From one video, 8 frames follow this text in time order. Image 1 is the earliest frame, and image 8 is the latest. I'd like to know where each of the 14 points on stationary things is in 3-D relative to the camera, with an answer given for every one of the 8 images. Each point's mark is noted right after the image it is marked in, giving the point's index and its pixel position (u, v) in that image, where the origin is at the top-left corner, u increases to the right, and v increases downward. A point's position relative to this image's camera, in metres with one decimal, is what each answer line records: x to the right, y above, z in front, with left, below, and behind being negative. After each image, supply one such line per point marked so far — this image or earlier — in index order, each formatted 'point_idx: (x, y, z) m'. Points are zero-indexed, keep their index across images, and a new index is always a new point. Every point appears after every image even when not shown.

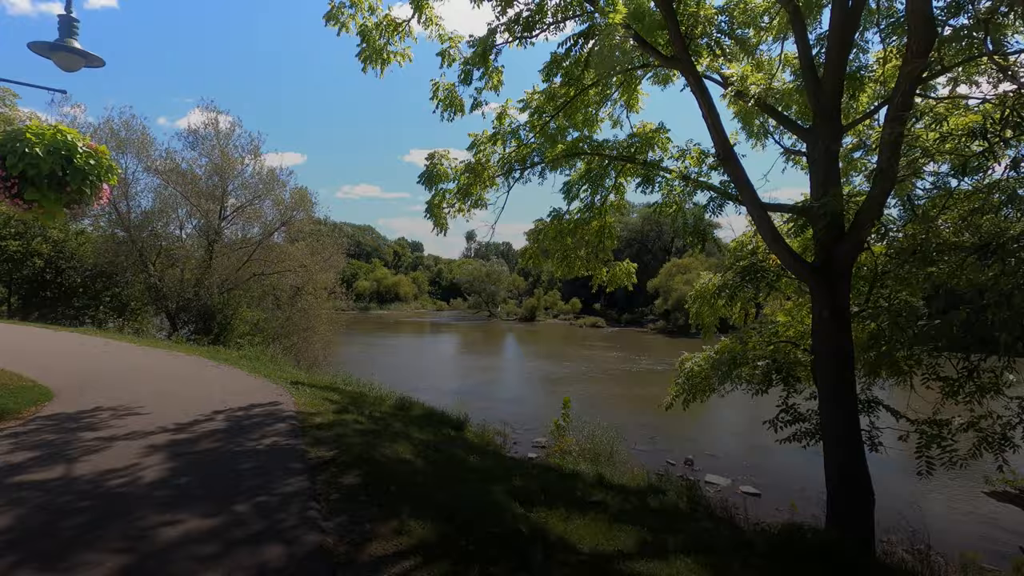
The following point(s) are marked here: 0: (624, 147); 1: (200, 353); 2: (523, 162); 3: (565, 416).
0: (+1.9, +2.4, +9.2) m
1: (-7.8, -1.8, +13.4) m
2: (+0.2, +2.2, +9.5) m
3: (+1.5, -3.5, +14.8) m
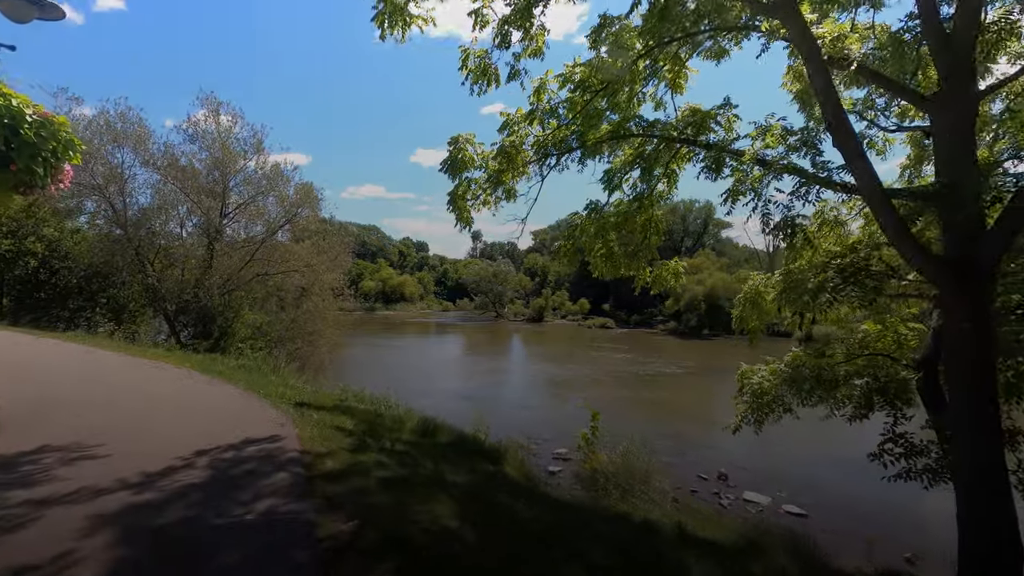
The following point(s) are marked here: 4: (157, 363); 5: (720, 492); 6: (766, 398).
0: (+2.5, +2.4, +7.9) m
1: (-7.2, -1.8, +12.2) m
2: (+0.7, +2.2, +8.3) m
3: (+2.1, -3.6, +13.6) m
4: (-7.7, -1.7, +11.5) m
5: (+6.0, -5.8, +15.4) m
6: (+3.6, -1.6, +7.6) m
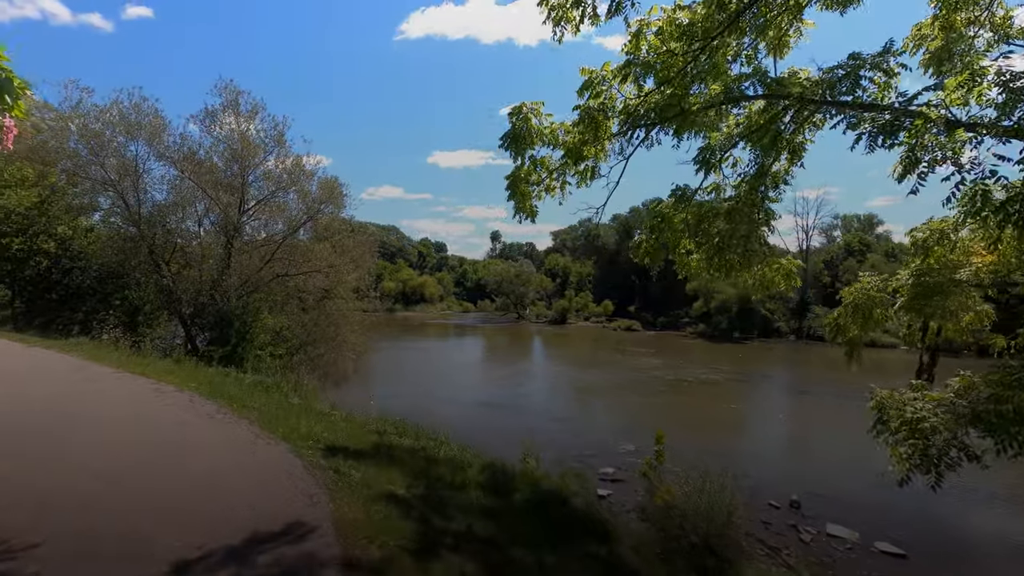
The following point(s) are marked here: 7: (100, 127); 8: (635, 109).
0: (+3.5, +2.3, +6.1) m
1: (-6.1, -1.8, +10.7) m
2: (+1.7, +2.1, +6.5) m
3: (+3.2, -3.6, +11.8) m
4: (-6.6, -1.8, +10.0) m
5: (+7.2, -5.9, +13.5) m
6: (+4.6, -1.6, +5.8) m
7: (-14.5, +5.7, +18.9) m
8: (+1.5, +2.3, +6.7) m
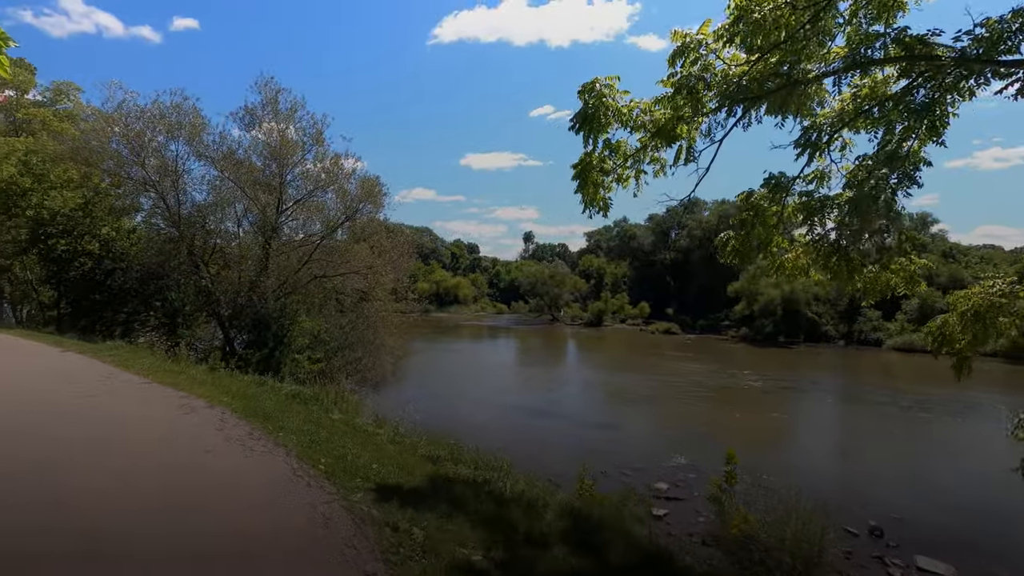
0: (+4.2, +2.3, +5.0) m
1: (-5.1, -1.9, +10.1) m
2: (+2.5, +2.1, +5.5) m
3: (+4.3, -3.7, +10.6) m
4: (-5.6, -1.8, +9.4) m
5: (+8.3, -6.0, +12.0) m
6: (+5.3, -1.7, +4.5) m
7: (-12.9, +5.6, +18.7) m
8: (+2.3, +2.2, +5.7) m
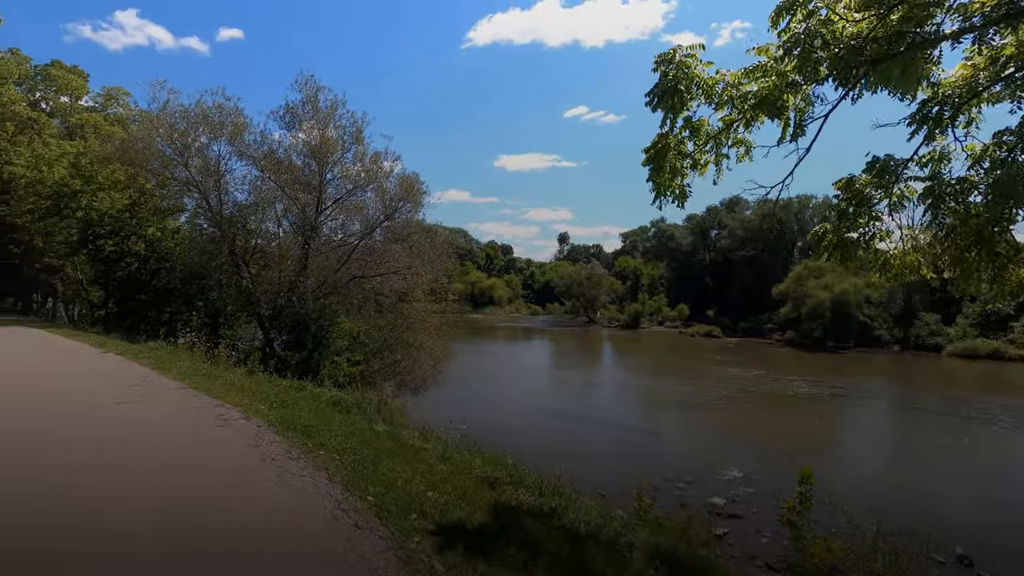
0: (+4.8, +2.3, +4.0) m
1: (-4.2, -1.9, +9.6) m
2: (+3.1, +2.1, +4.6) m
3: (+5.2, -3.7, +9.6) m
4: (-4.8, -1.8, +9.0) m
5: (+9.3, -6.0, +10.7) m
6: (+5.8, -1.7, +3.5) m
7: (-11.5, +5.6, +18.8) m
8: (+3.0, +2.2, +4.8) m
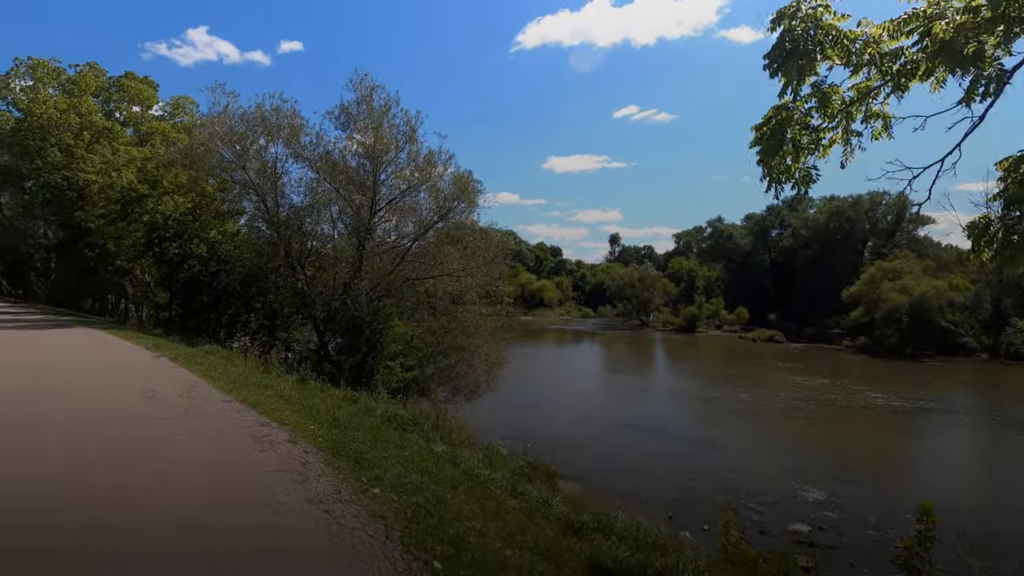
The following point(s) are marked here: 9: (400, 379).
0: (+5.4, +2.2, +2.7) m
1: (-3.1, -1.9, +9.1) m
2: (+3.8, +2.0, +3.4) m
3: (+6.3, -3.8, +8.2) m
4: (-3.7, -1.9, +8.6) m
5: (+10.5, -6.1, +9.0) m
6: (+6.4, -1.7, +2.1) m
7: (-9.5, +5.6, +18.9) m
8: (+3.6, +2.2, +3.7) m
9: (-4.1, -3.3, +19.4) m
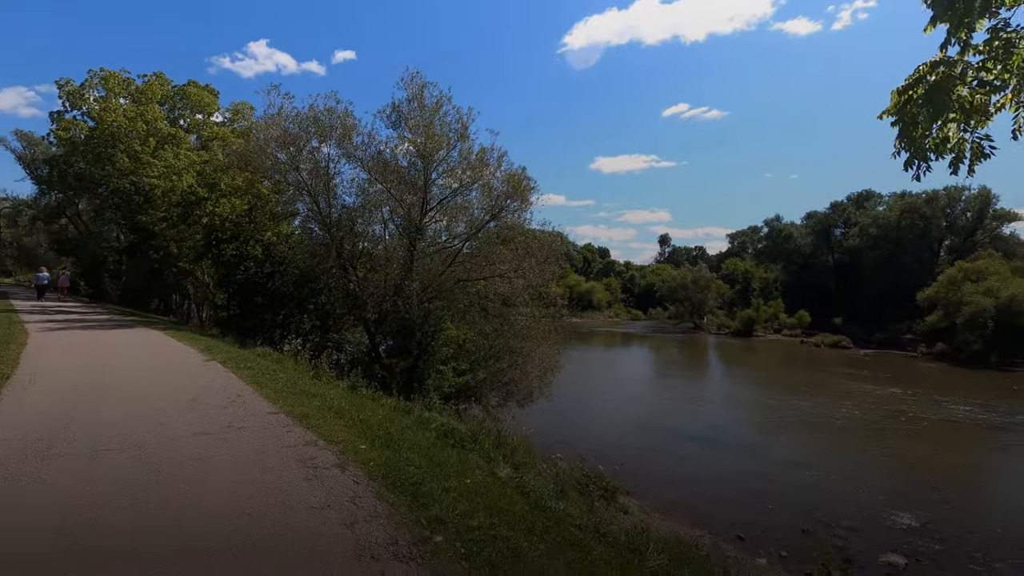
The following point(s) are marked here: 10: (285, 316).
0: (+5.8, +2.2, +1.5) m
1: (-2.1, -2.0, +8.6) m
2: (+4.3, +2.0, +2.3) m
3: (+7.2, -3.8, +6.9) m
4: (-2.7, -1.9, +8.1) m
5: (+11.4, -6.2, +7.3) m
6: (+6.7, -1.8, +0.7) m
7: (-7.6, +5.5, +18.9) m
8: (+4.1, +2.1, +2.6) m
9: (-2.2, -3.3, +18.9) m
10: (-8.6, -1.1, +20.5) m
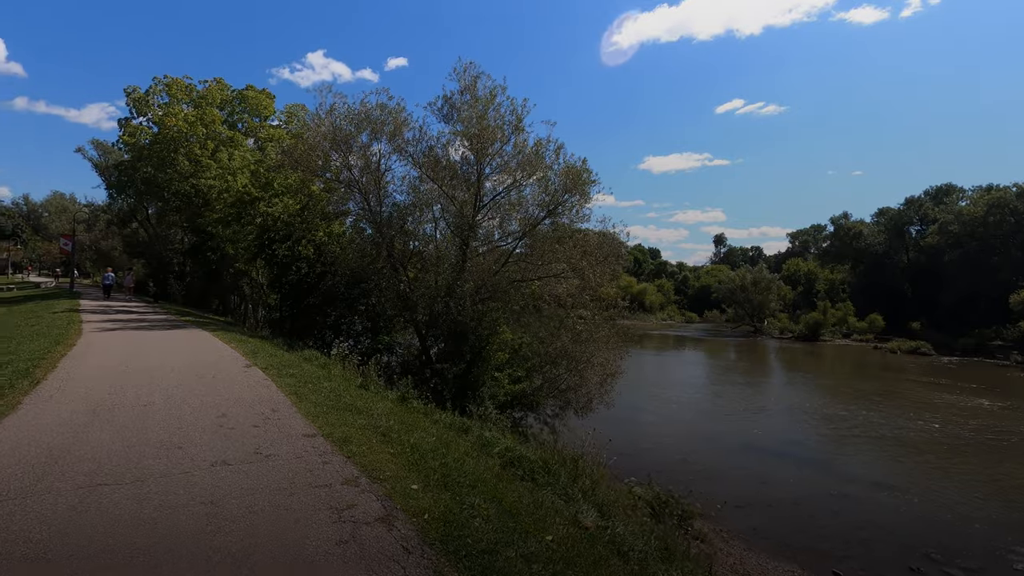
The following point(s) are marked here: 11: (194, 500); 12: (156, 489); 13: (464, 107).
0: (+6.1, +2.2, -0.1) m
1: (-1.1, -2.0, +7.6) m
2: (+4.7, +2.0, +0.9) m
3: (+8.0, -3.8, +5.1) m
4: (-1.8, -1.9, +7.2) m
5: (+12.2, -6.2, +5.1) m
6: (+7.0, -1.7, -0.9) m
7: (-5.6, +5.5, +18.4) m
8: (+4.6, +2.2, +1.1) m
9: (-0.3, -3.4, +17.9) m
10: (-6.6, -1.1, +20.1) m
11: (-2.8, -2.0, +5.1) m
12: (-3.1, -1.9, +5.2) m
13: (-1.6, +6.1, +18.2) m
